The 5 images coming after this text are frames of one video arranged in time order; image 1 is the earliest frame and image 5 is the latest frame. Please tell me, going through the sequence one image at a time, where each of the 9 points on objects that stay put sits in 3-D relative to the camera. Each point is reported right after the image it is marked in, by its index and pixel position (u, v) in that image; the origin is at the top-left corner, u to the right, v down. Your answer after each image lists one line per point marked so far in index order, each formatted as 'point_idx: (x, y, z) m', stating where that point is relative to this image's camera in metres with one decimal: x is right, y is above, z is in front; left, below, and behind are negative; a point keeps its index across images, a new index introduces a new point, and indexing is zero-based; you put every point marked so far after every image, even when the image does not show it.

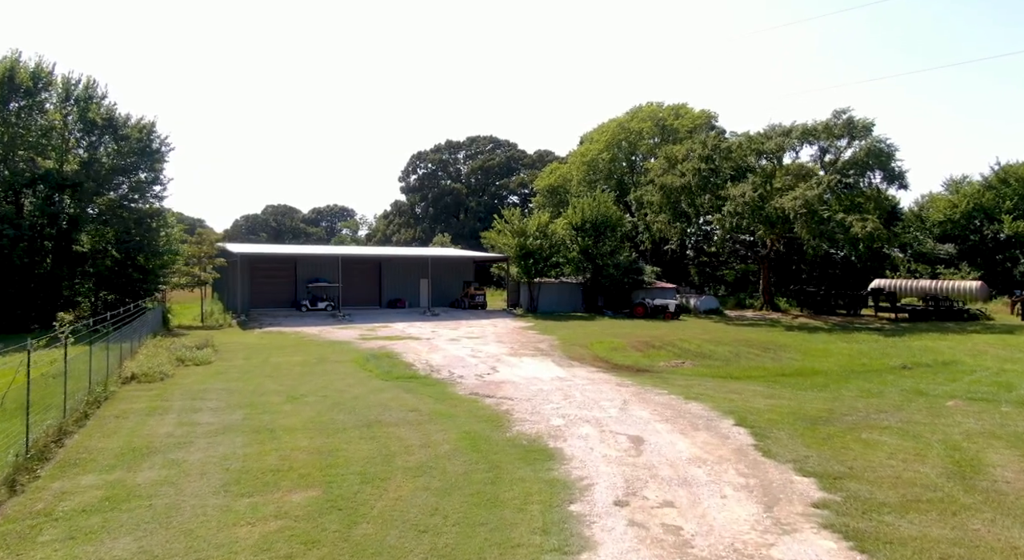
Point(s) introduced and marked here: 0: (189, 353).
0: (-6.7, -1.5, +13.7) m
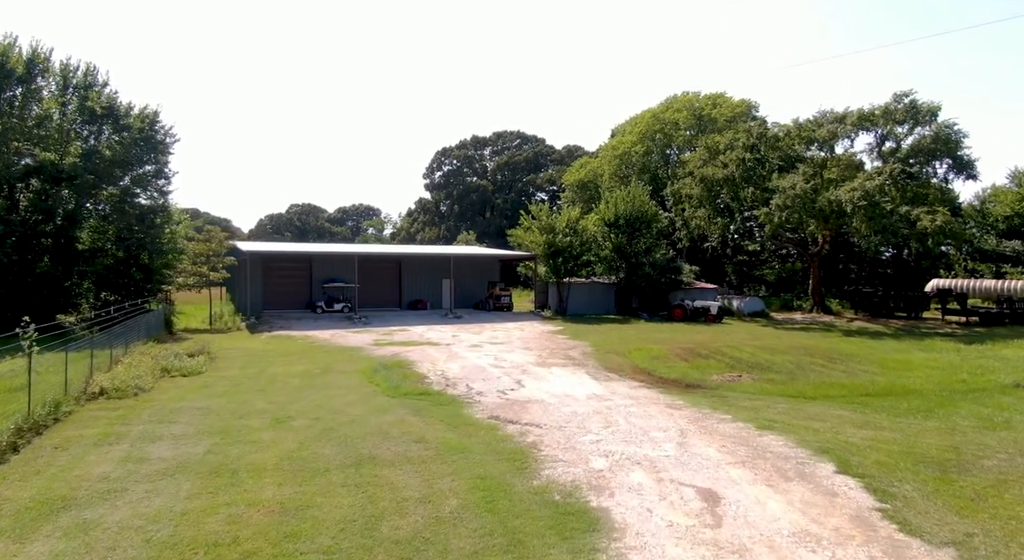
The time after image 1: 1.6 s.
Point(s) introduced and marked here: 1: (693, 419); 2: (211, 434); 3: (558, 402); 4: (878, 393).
0: (-6.2, -1.5, +12.2) m
1: (+2.1, -1.6, +7.7) m
2: (-3.4, -1.7, +7.4) m
3: (+0.6, -1.7, +9.0) m
4: (+5.1, -1.6, +9.2) m
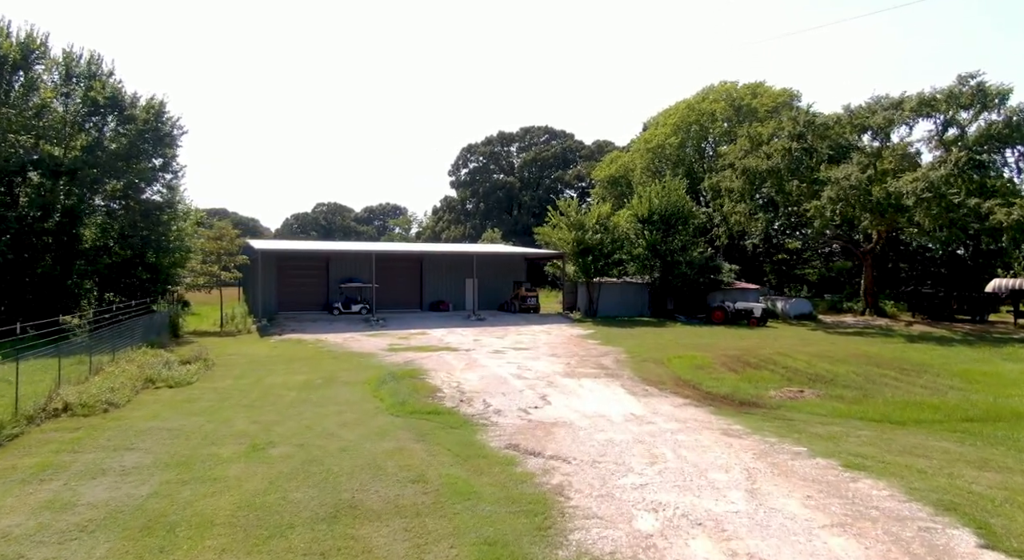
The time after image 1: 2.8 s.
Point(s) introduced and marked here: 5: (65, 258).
0: (-5.8, -1.5, +11.0) m
1: (+2.3, -1.6, +6.2) m
2: (-3.2, -1.7, +6.1) m
3: (+0.9, -1.7, +7.6) m
4: (+5.4, -1.6, +7.6) m
5: (-11.5, +0.5, +17.0) m
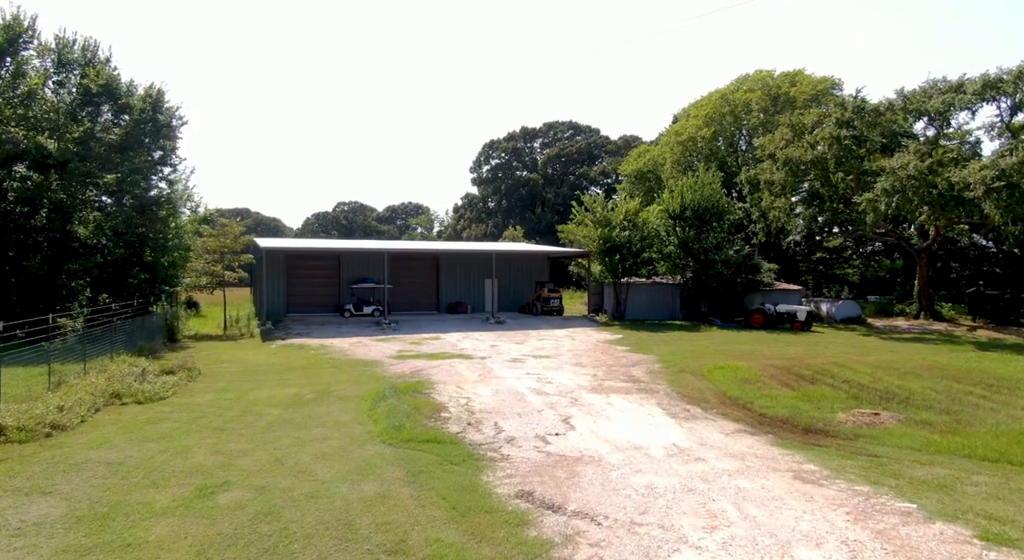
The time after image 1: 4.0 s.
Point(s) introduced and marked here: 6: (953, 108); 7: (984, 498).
0: (-5.5, -1.5, +9.8) m
1: (+2.4, -1.6, +4.6) m
2: (-3.1, -1.7, +4.8) m
3: (+1.0, -1.7, +6.0) m
4: (+5.5, -1.6, +5.9) m
5: (-11.0, +0.5, +16.0) m
6: (+13.3, +5.2, +19.9) m
7: (+3.6, -1.7, +5.0) m
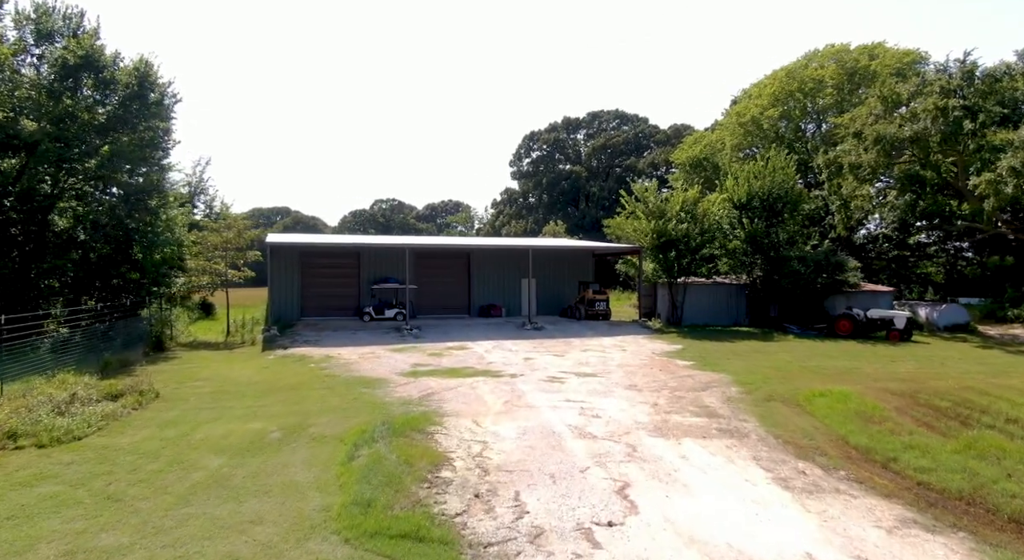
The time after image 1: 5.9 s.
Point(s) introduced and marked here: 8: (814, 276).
0: (-5.2, -1.5, +7.5) m
1: (+2.4, -1.6, +1.8) m
2: (-3.1, -1.7, +2.3) m
3: (+1.1, -1.7, +3.3) m
4: (+5.6, -1.6, +2.9) m
5: (-10.2, +0.5, +14.0) m
6: (+14.3, +5.2, +16.3) m
7: (+3.6, -1.7, +2.1) m
8: (+8.6, +0.1, +18.9) m
